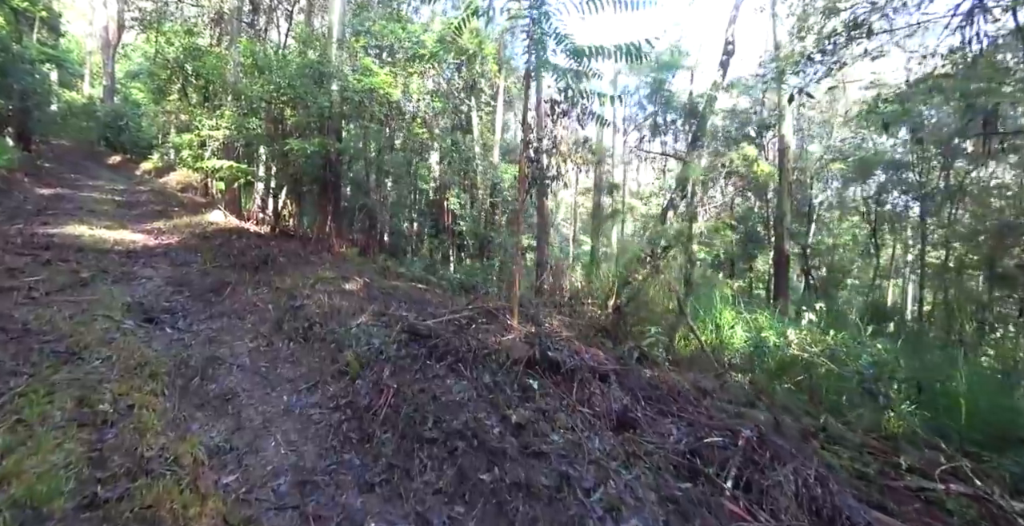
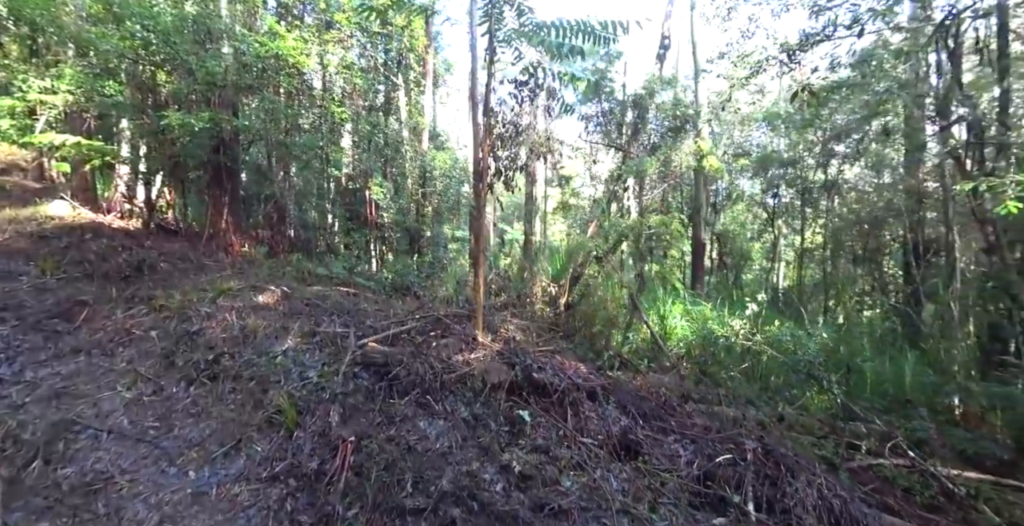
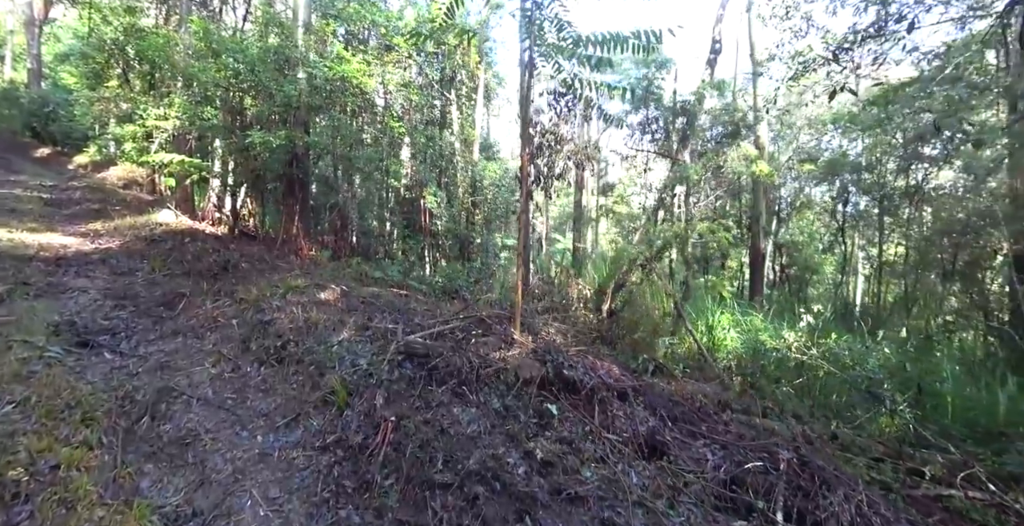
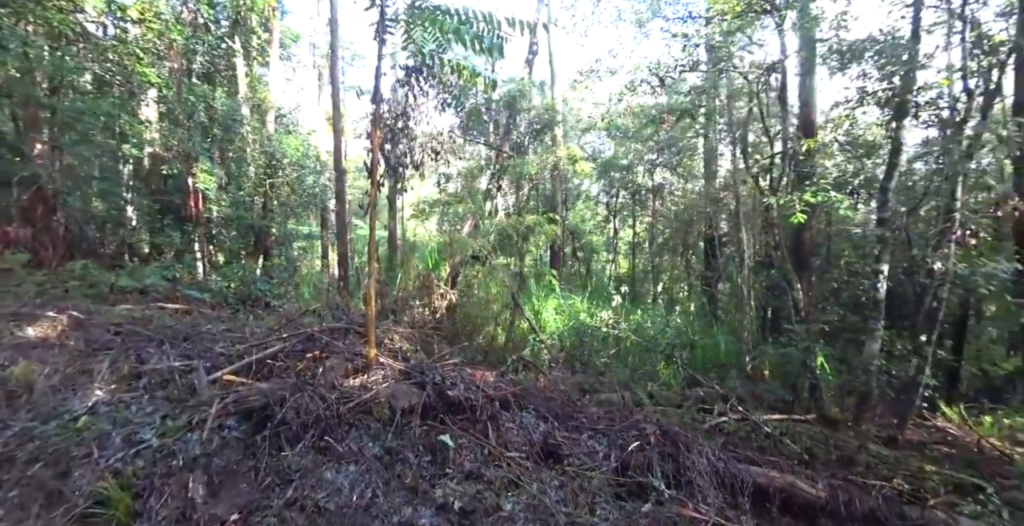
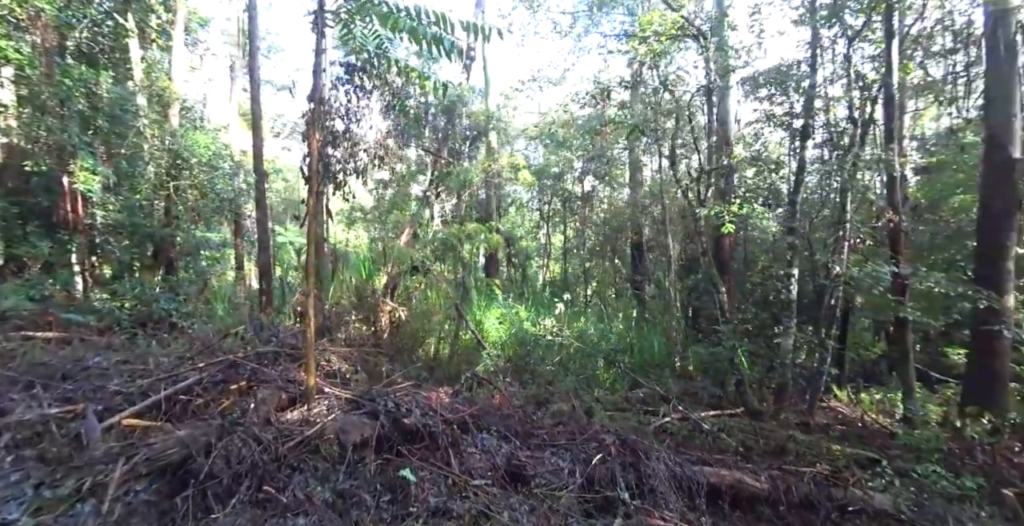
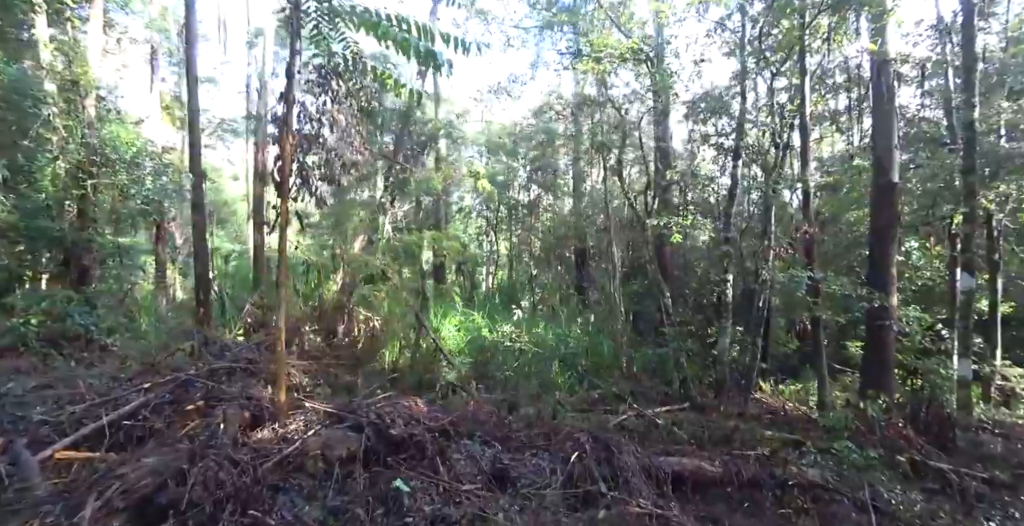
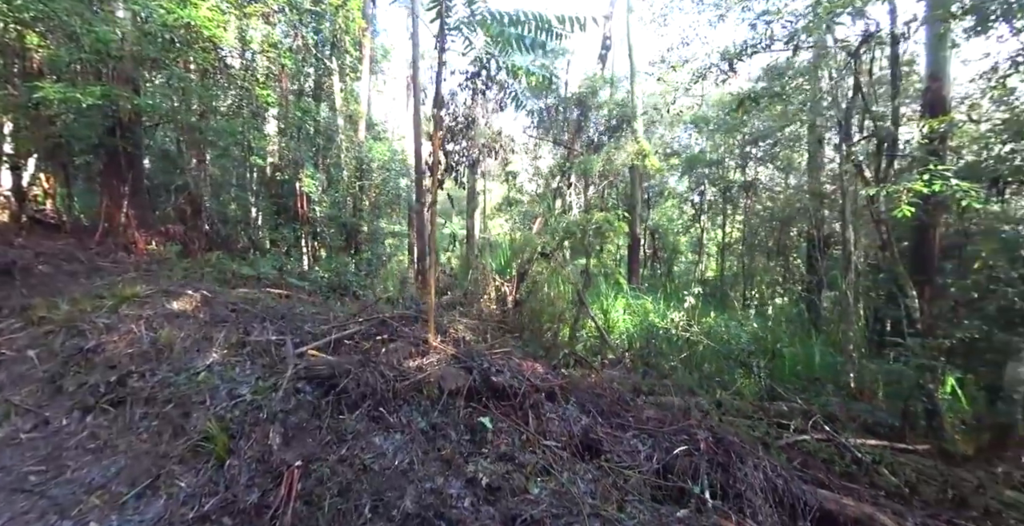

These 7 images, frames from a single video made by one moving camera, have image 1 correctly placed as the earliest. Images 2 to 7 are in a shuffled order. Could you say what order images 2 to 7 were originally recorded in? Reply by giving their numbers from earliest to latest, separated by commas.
3, 2, 7, 4, 5, 6
